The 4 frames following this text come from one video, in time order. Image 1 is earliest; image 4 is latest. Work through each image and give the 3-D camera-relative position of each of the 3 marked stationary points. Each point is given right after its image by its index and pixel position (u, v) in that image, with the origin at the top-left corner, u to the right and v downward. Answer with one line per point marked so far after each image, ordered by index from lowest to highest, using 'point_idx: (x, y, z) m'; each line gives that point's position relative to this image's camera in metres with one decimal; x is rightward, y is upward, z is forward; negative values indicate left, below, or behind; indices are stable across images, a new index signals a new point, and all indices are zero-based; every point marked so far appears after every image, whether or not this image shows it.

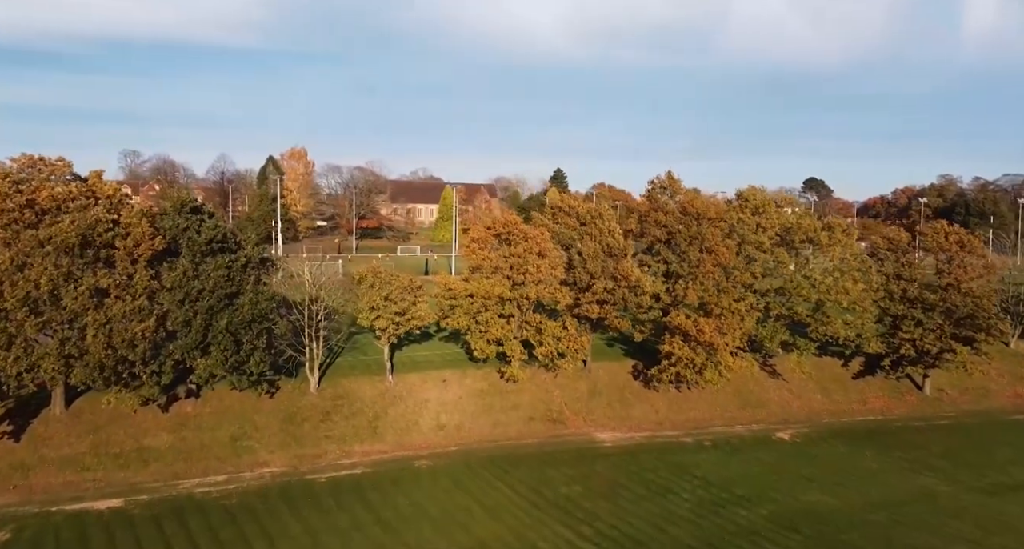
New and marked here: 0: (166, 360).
0: (-9.4, -2.4, +19.7) m
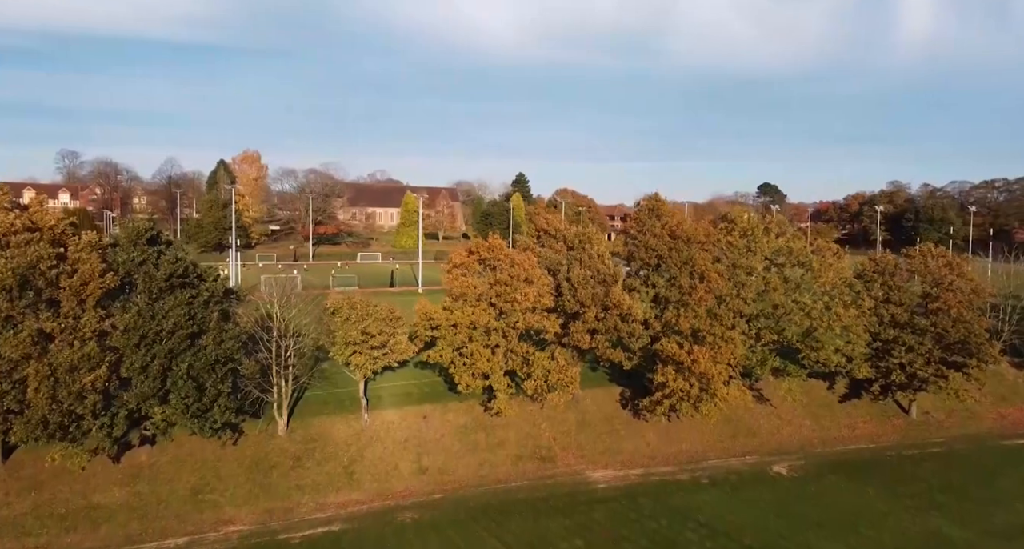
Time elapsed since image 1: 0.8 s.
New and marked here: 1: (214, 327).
0: (-9.6, -3.4, +17.7) m
1: (-7.9, -1.4, +19.3) m
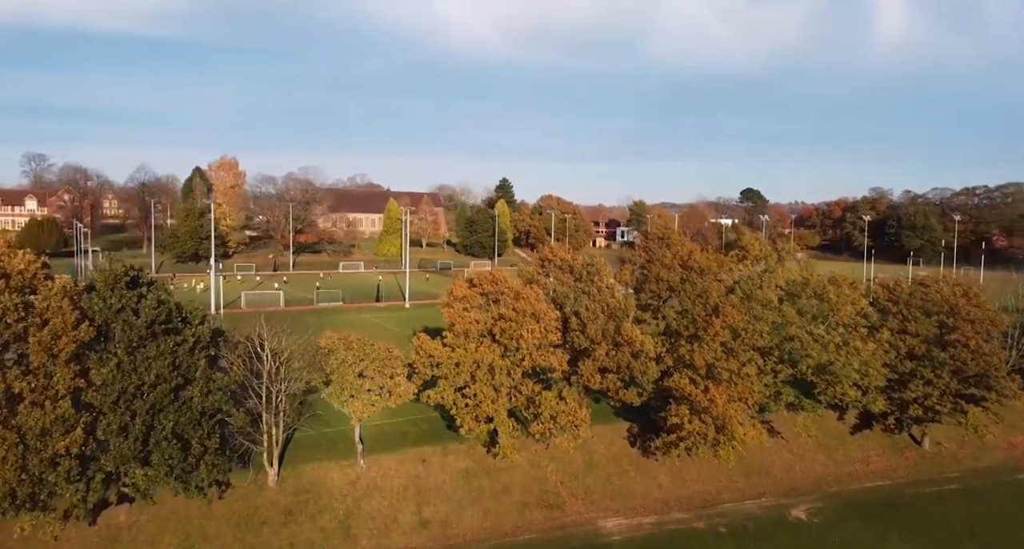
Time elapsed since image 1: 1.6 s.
0: (-9.3, -4.4, +16.1) m
1: (-7.6, -2.5, +17.8) m
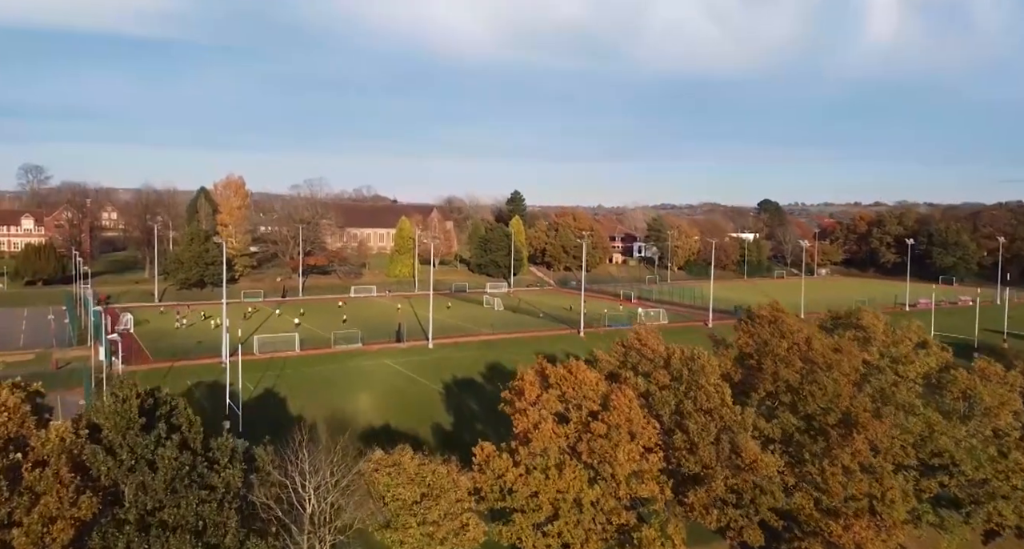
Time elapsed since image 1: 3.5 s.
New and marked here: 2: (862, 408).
0: (-6.9, -7.1, +12.0) m
1: (-5.3, -5.2, +13.7) m
2: (+9.1, -3.4, +18.9) m
